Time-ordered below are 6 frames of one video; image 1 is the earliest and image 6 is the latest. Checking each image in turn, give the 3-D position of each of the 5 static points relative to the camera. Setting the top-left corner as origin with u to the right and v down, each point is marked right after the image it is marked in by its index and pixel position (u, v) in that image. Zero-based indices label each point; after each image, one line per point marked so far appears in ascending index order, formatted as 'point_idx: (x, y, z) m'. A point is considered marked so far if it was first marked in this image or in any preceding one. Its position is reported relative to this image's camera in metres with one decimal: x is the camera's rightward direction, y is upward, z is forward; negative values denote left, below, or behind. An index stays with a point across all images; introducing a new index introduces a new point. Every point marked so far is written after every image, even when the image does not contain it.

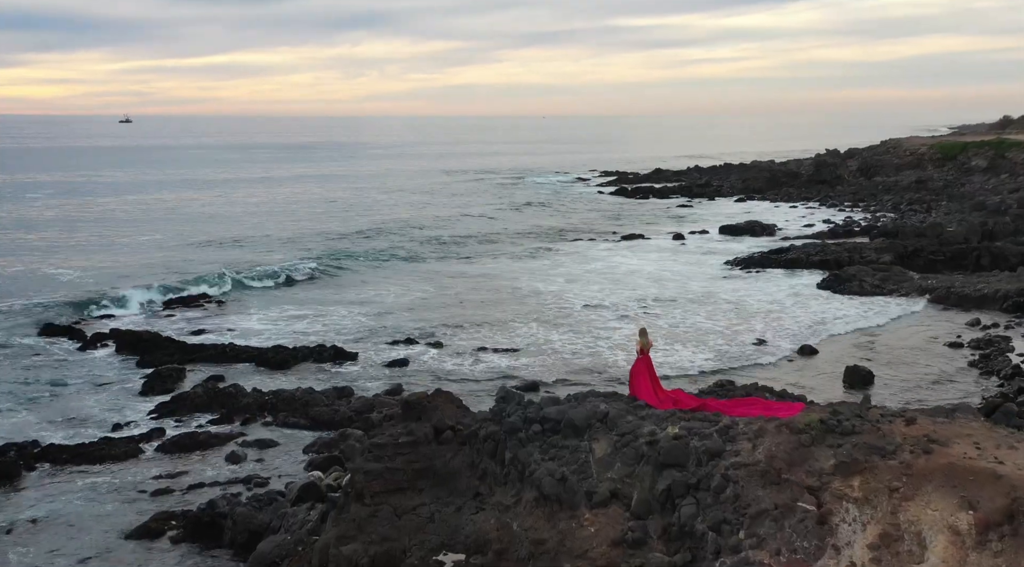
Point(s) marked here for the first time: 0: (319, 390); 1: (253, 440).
0: (-3.5, -2.0, +19.3) m
1: (-4.1, -2.5, +16.6) m
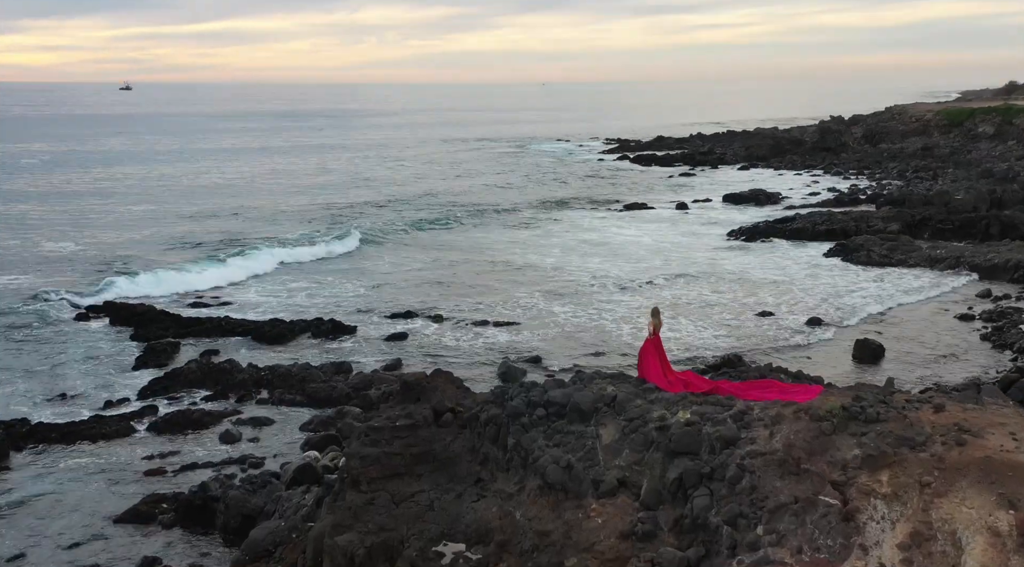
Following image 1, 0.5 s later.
0: (-3.5, -1.5, +18.9) m
1: (-4.0, -2.1, +16.1) m
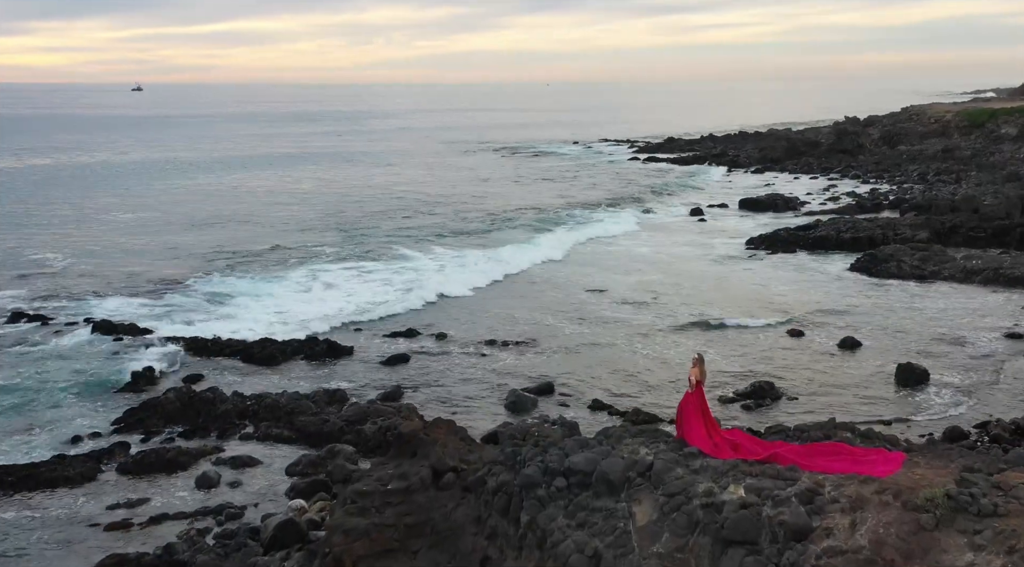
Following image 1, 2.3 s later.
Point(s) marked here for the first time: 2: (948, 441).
0: (-3.3, -1.8, +17.2) m
1: (-3.9, -2.4, +14.4) m
2: (+6.2, -2.2, +14.9) m
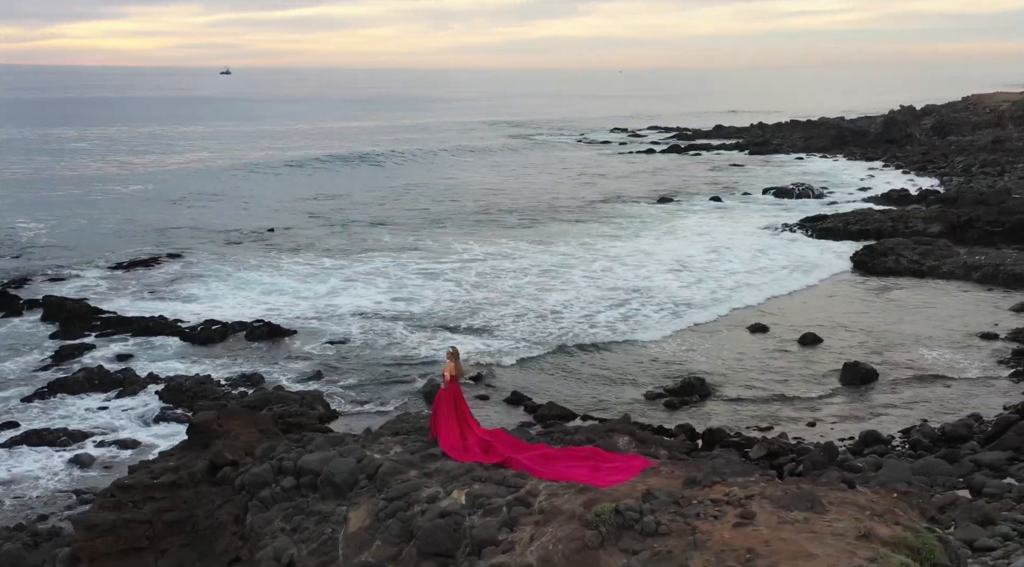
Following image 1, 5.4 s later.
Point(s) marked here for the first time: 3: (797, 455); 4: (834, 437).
0: (-4.7, -1.5, +16.9) m
1: (-5.4, -2.1, +14.2) m
2: (+4.6, -2.2, +14.0) m
3: (+3.6, -2.2, +13.5) m
4: (+4.5, -2.1, +14.8) m
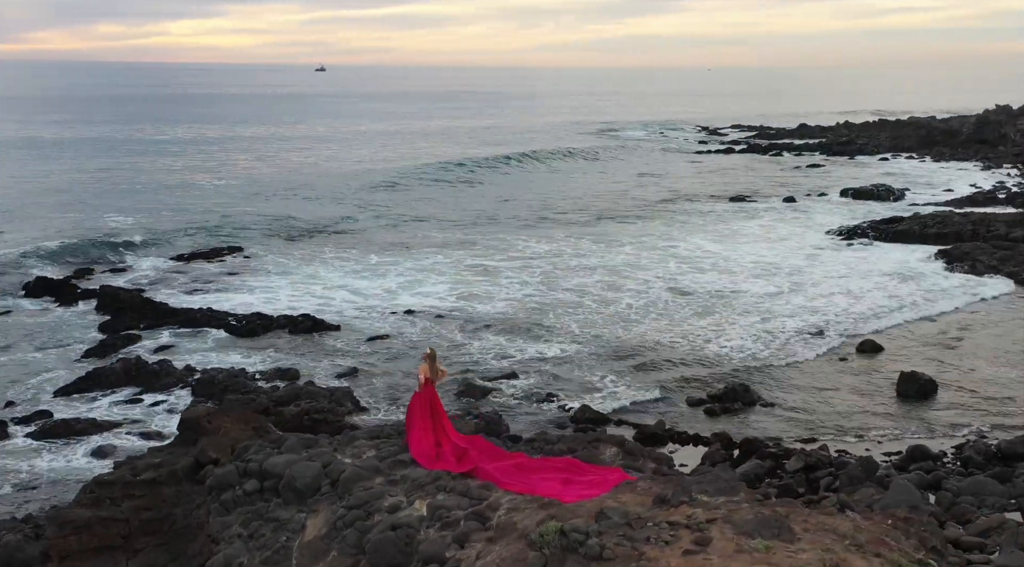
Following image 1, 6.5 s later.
0: (-4.1, -1.4, +16.8) m
1: (-5.1, -2.0, +14.2) m
2: (+5.0, -2.2, +13.2) m
3: (+3.9, -2.2, +12.7) m
4: (+4.9, -2.2, +14.0) m
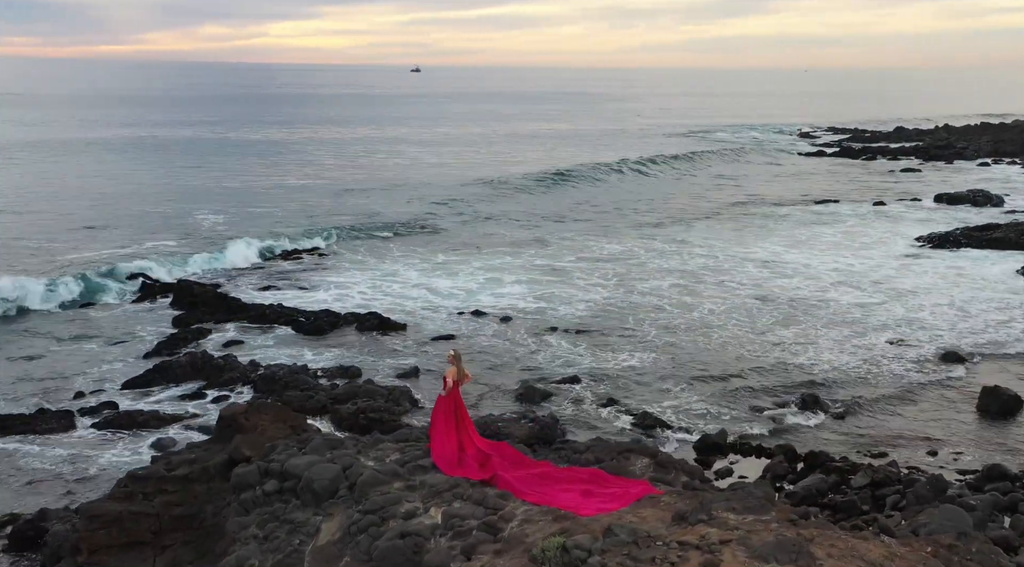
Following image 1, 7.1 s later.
0: (-3.1, -1.4, +16.9) m
1: (-4.3, -1.9, +14.3) m
2: (+5.6, -2.3, +12.5) m
3: (+4.5, -2.3, +12.1) m
4: (+5.6, -2.3, +13.2) m
